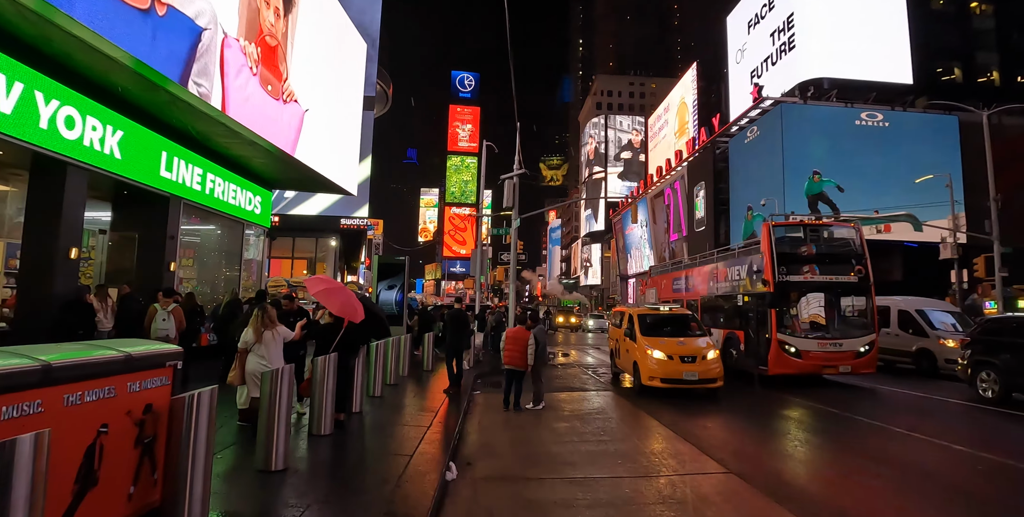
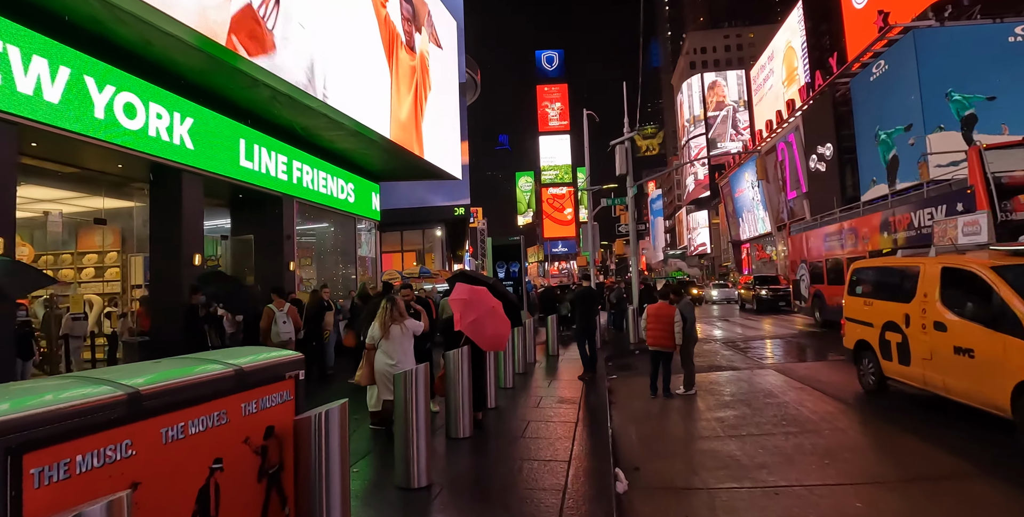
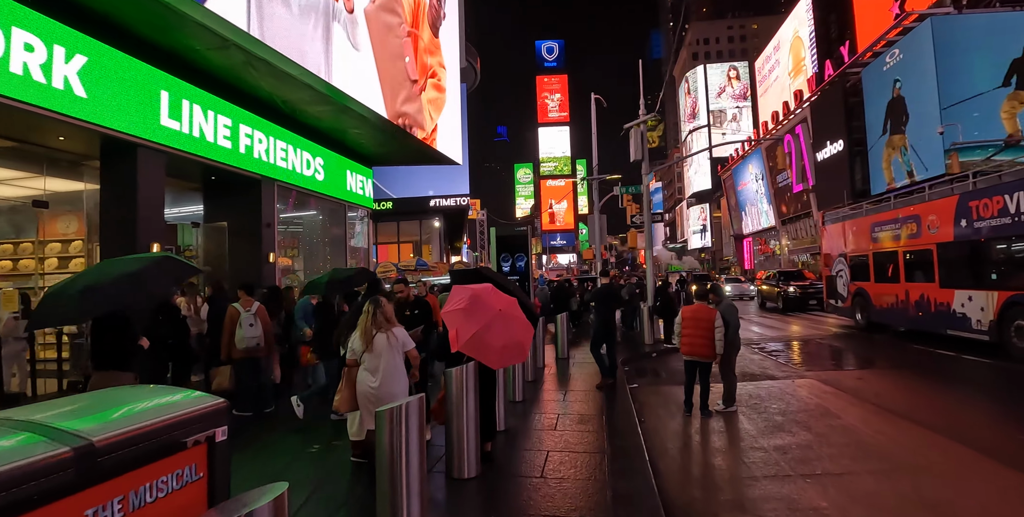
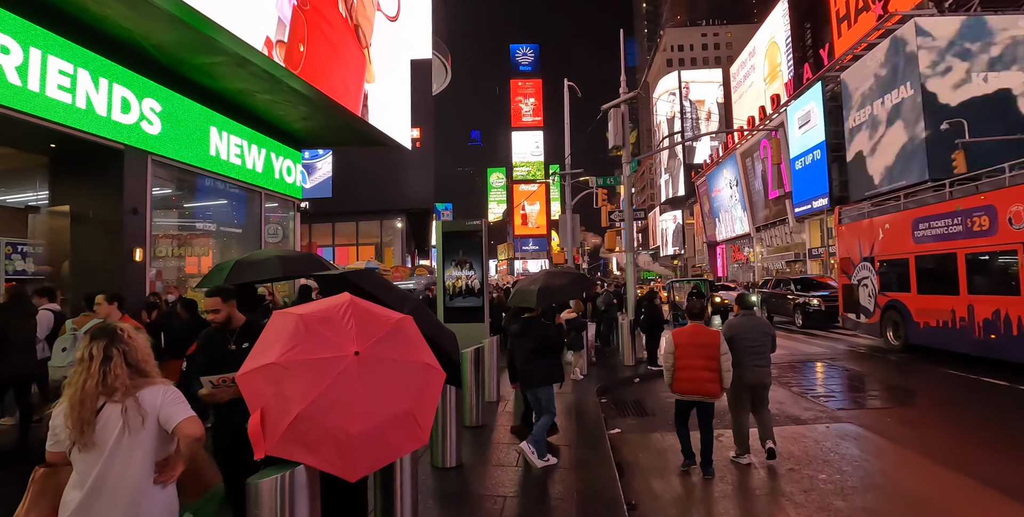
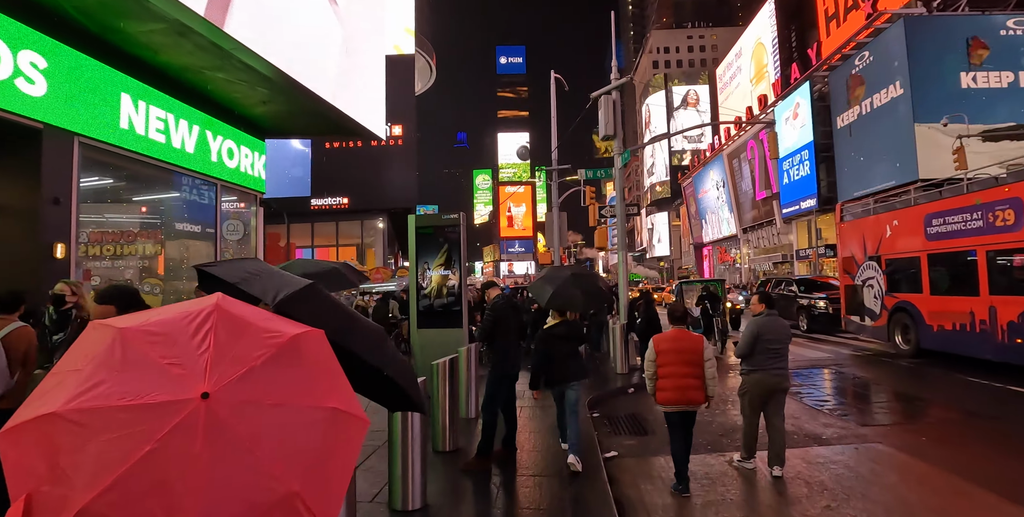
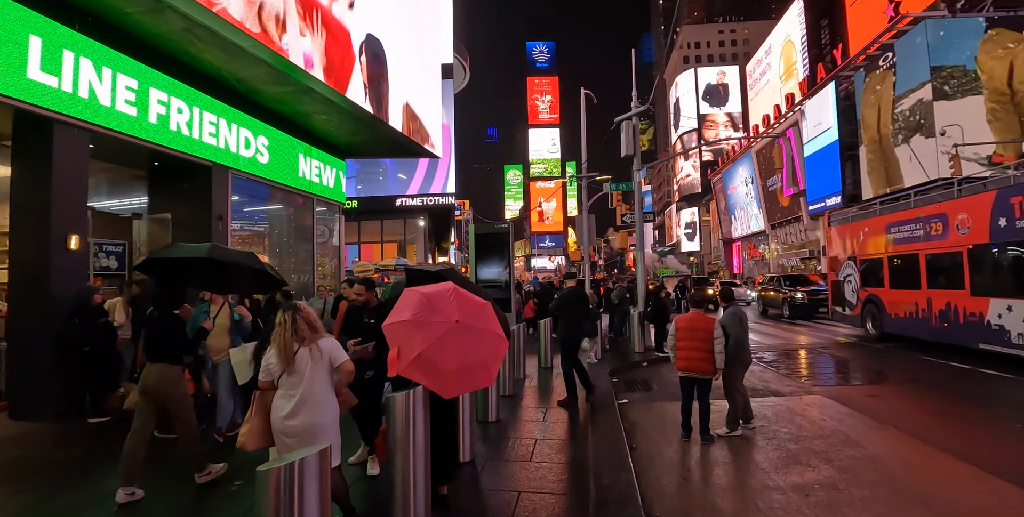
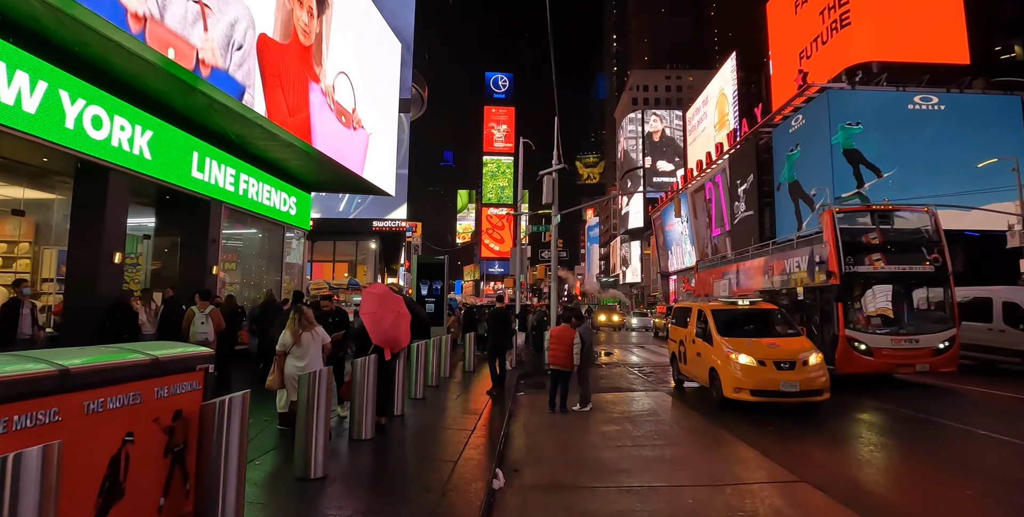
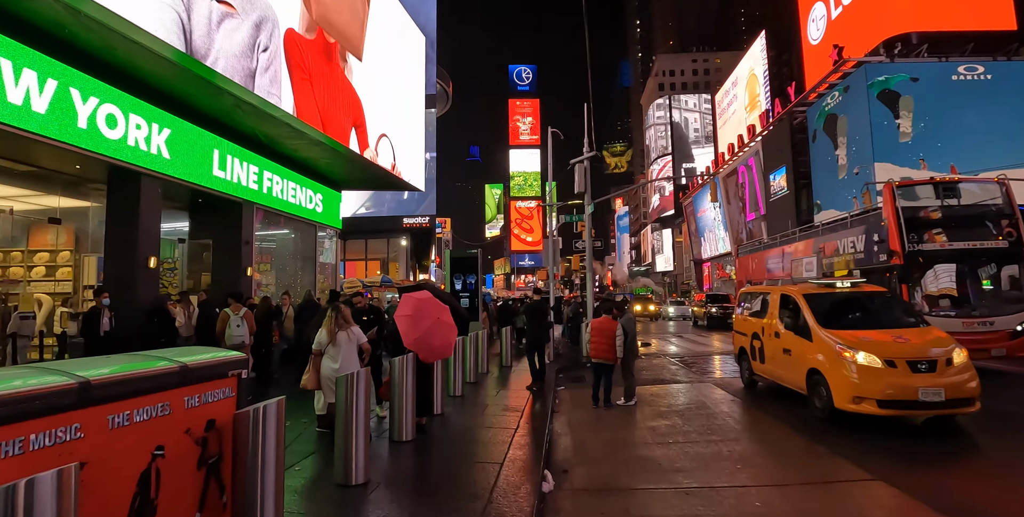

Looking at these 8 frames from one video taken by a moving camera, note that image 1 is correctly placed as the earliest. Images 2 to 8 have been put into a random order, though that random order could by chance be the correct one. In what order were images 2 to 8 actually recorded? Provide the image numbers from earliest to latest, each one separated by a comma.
7, 8, 2, 3, 6, 4, 5
